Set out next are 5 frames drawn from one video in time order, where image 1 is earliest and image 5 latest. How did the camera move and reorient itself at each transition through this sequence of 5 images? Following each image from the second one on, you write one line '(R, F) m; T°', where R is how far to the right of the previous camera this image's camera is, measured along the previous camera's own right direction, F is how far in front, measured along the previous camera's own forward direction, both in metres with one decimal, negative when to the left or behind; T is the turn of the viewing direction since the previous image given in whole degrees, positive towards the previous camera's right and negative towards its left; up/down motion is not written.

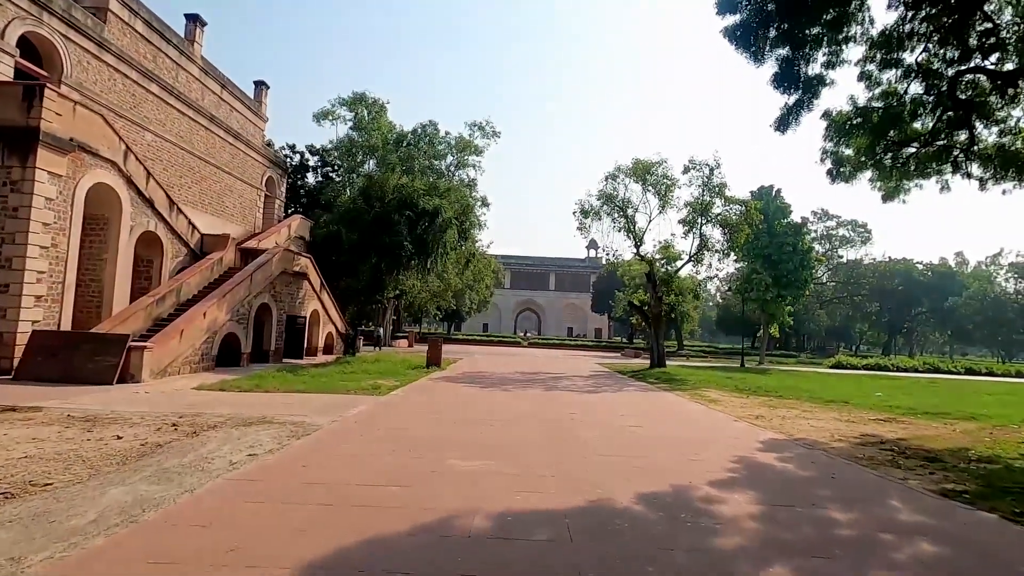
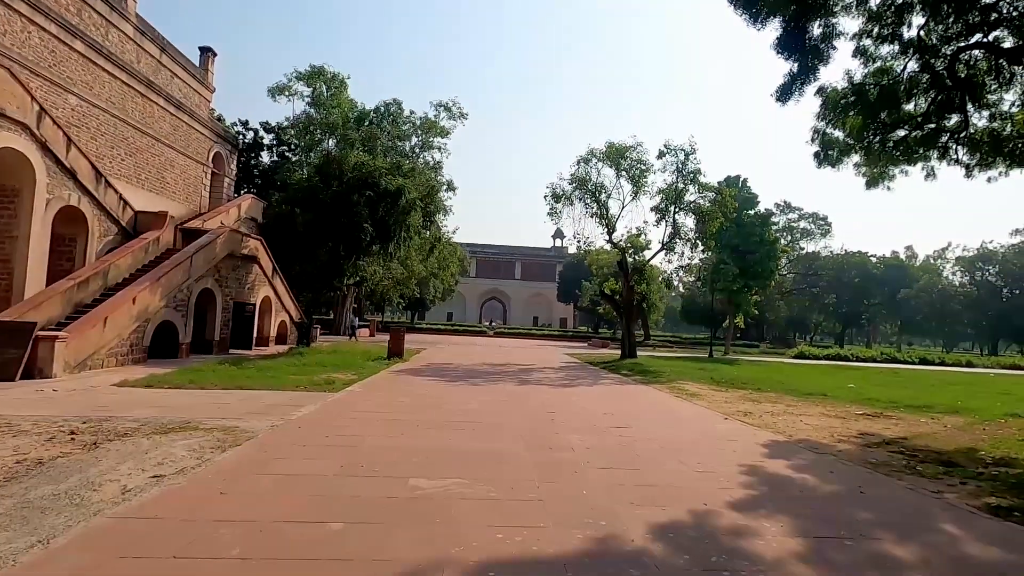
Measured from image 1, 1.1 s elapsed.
(-0.1, +1.2) m; +4°
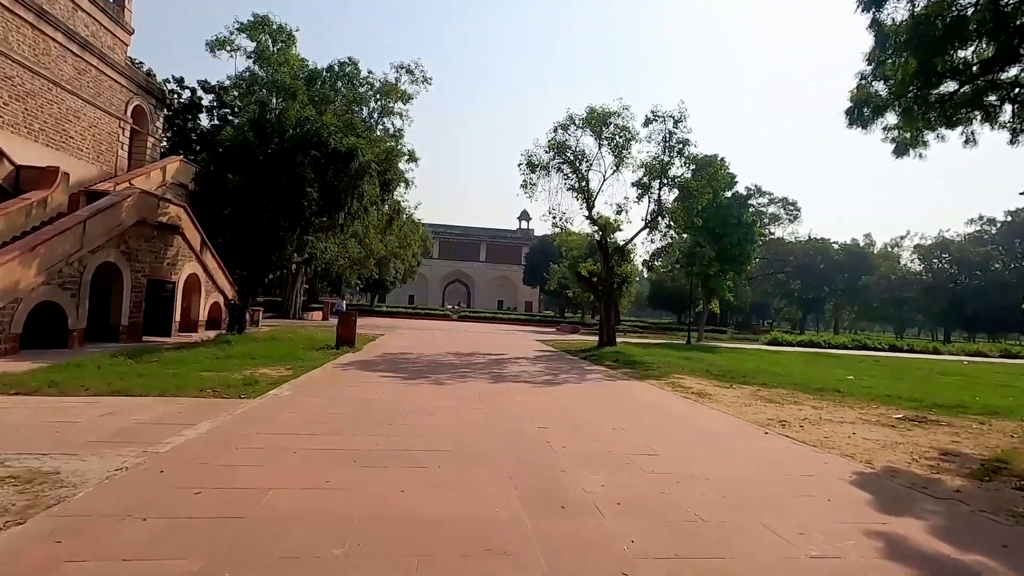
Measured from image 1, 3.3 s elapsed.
(-0.2, +2.5) m; +4°
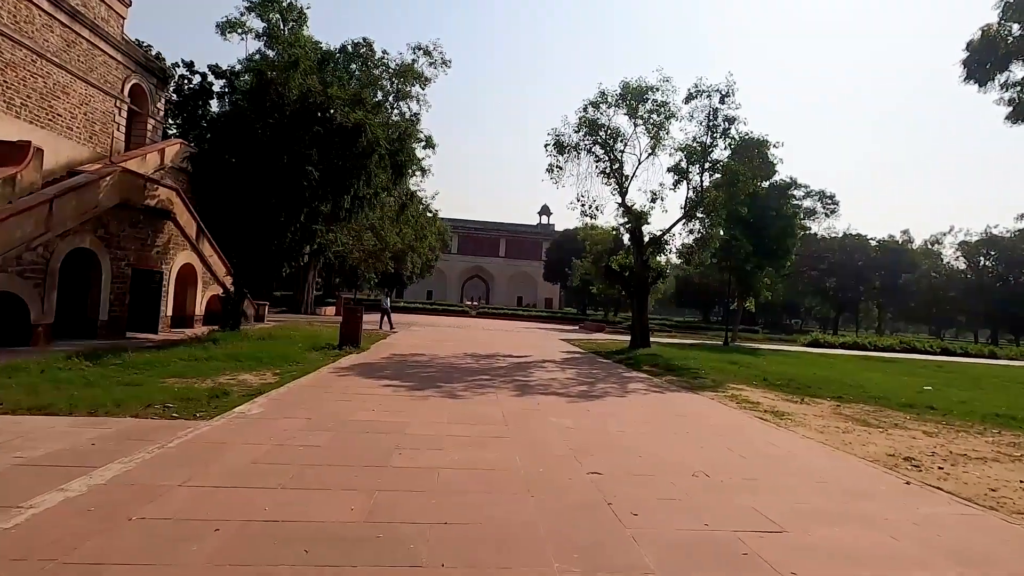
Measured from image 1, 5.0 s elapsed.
(-0.2, +2.0) m; -2°
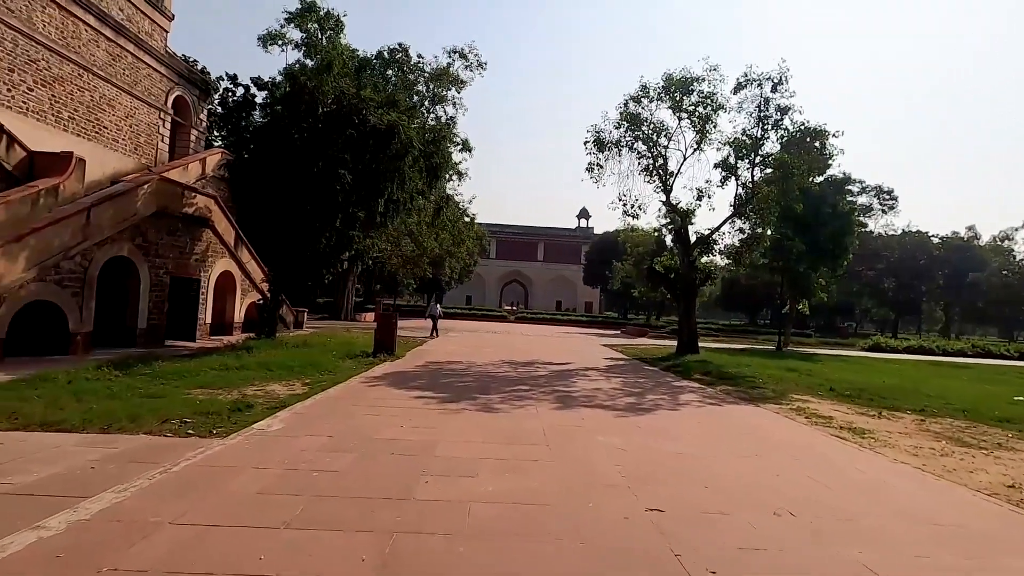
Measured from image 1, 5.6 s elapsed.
(0.0, +0.7) m; -4°
